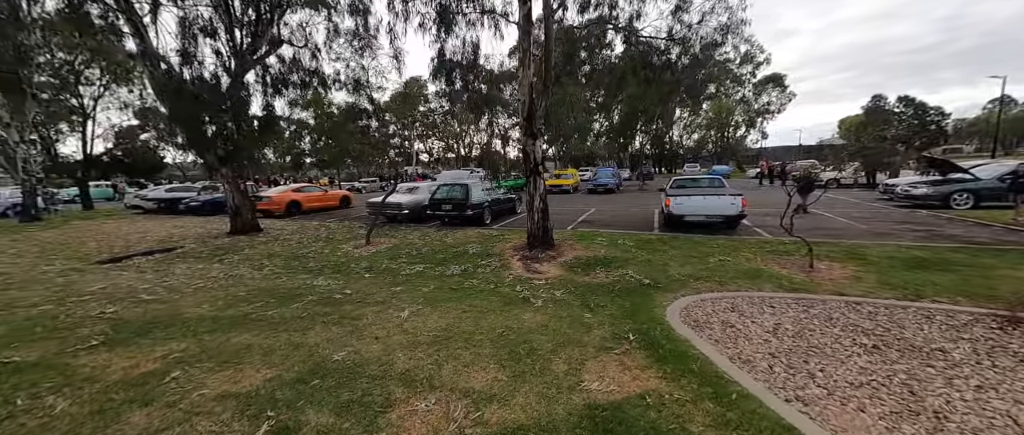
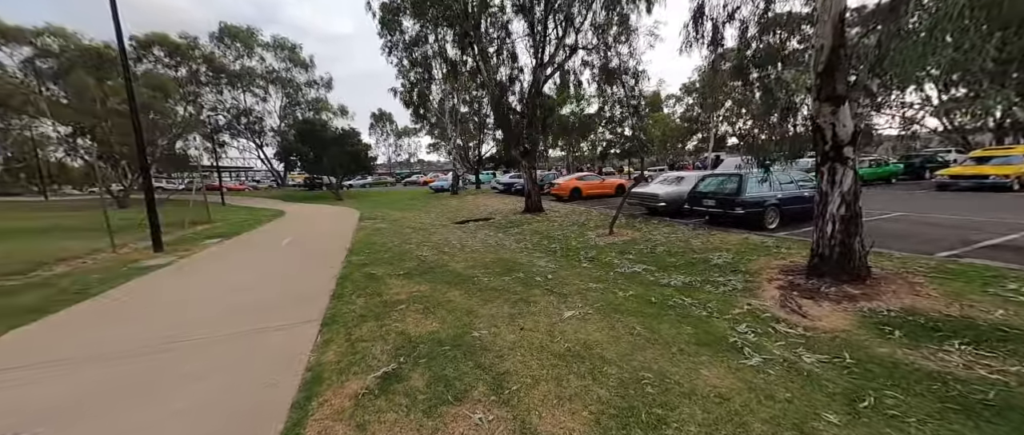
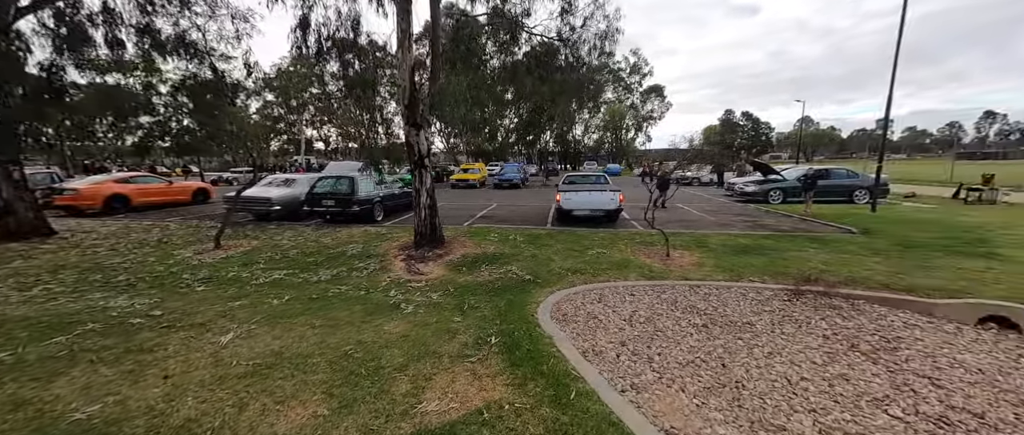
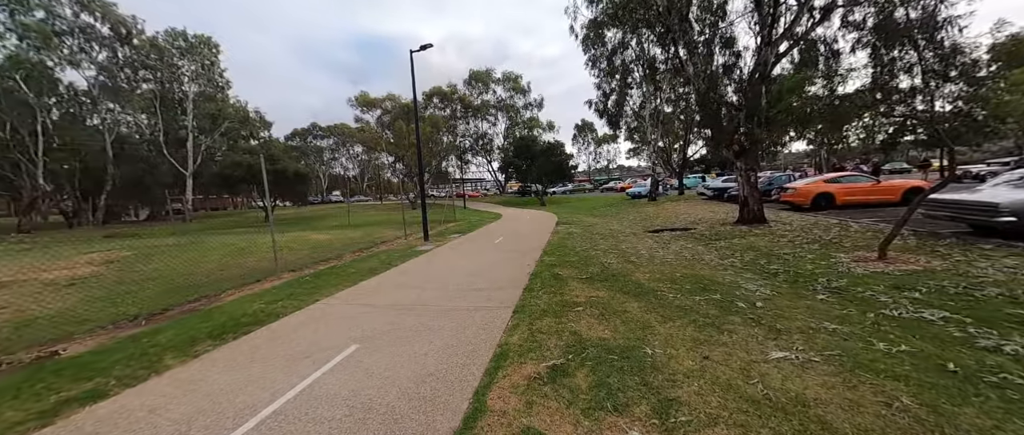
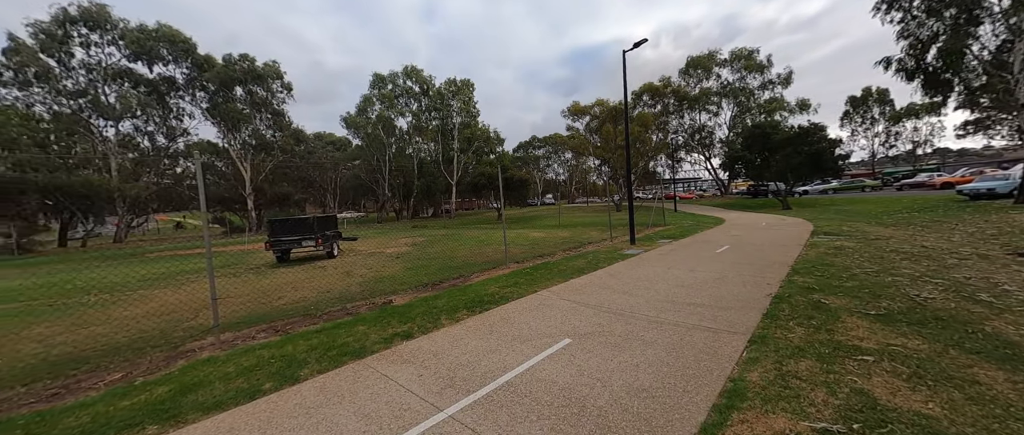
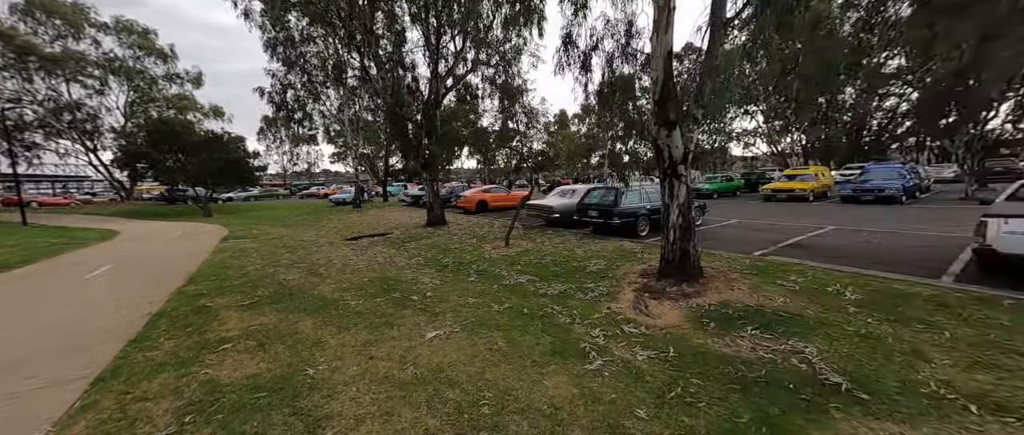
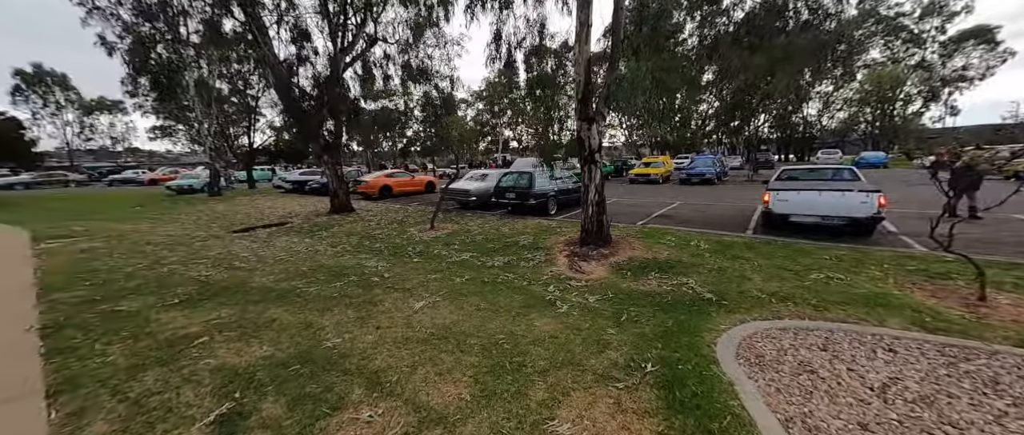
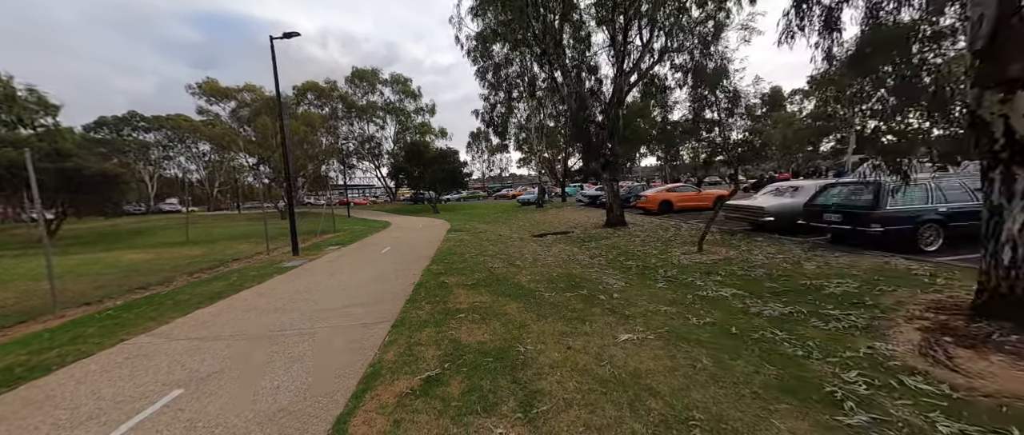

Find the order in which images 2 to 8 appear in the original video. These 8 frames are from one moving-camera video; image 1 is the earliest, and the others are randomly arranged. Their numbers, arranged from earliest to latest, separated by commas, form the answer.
3, 7, 2, 4, 5, 8, 6
